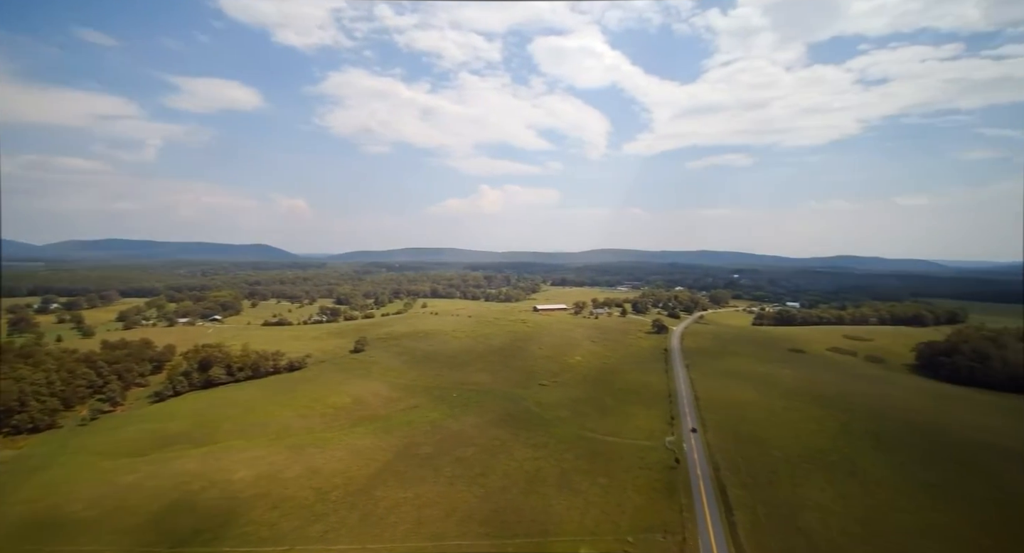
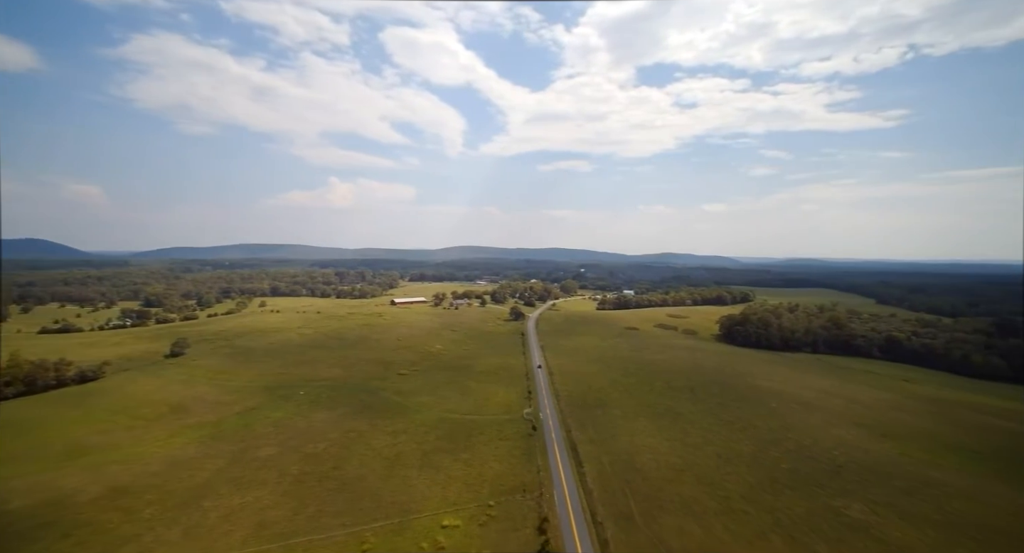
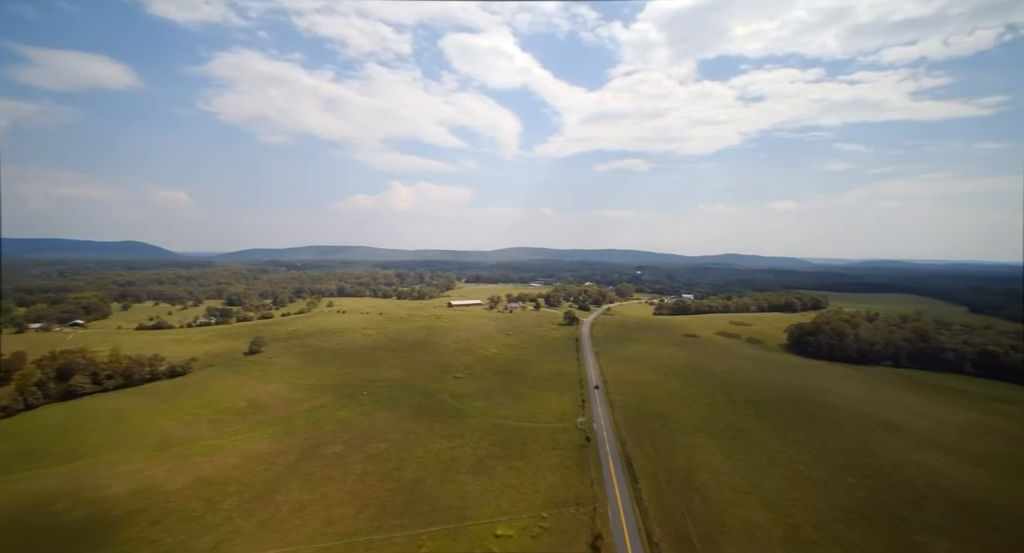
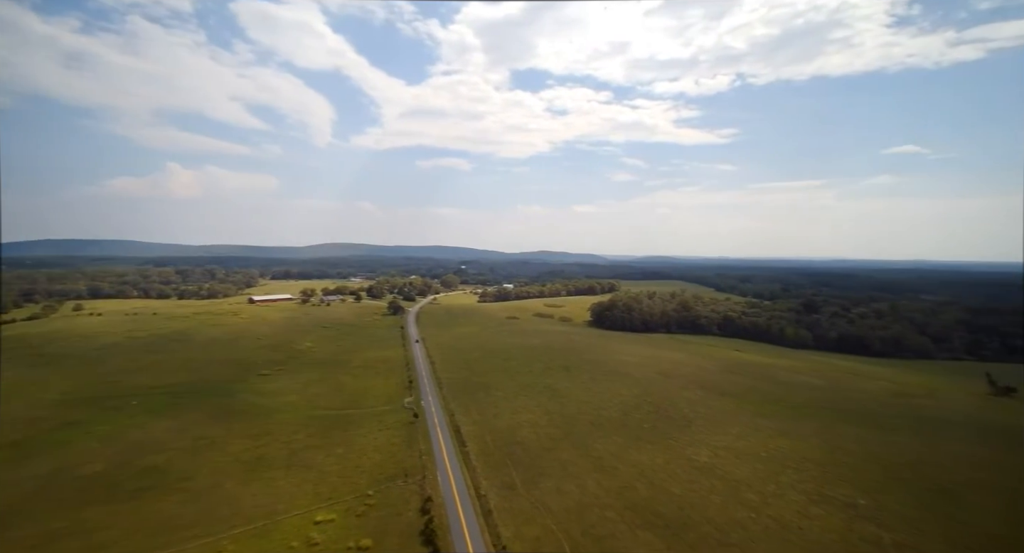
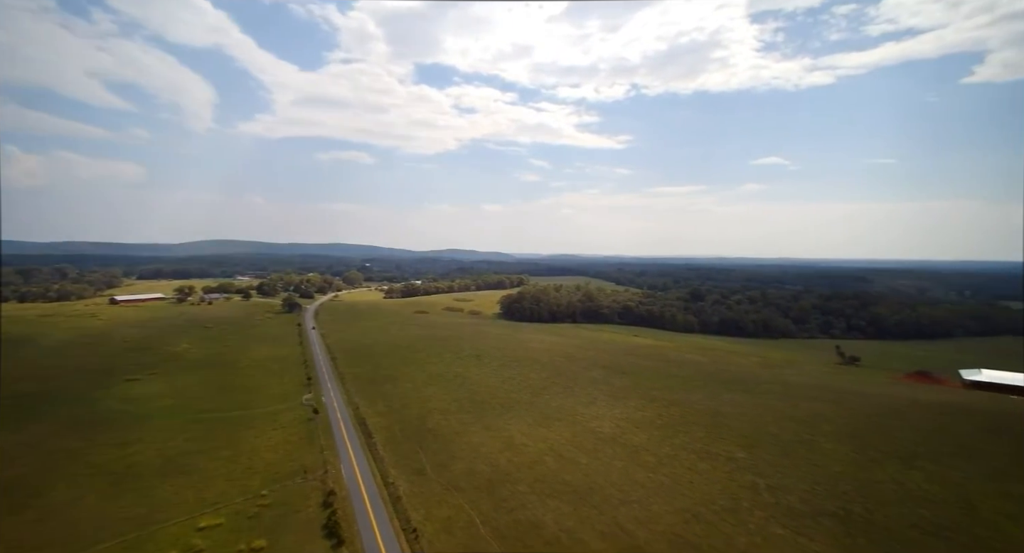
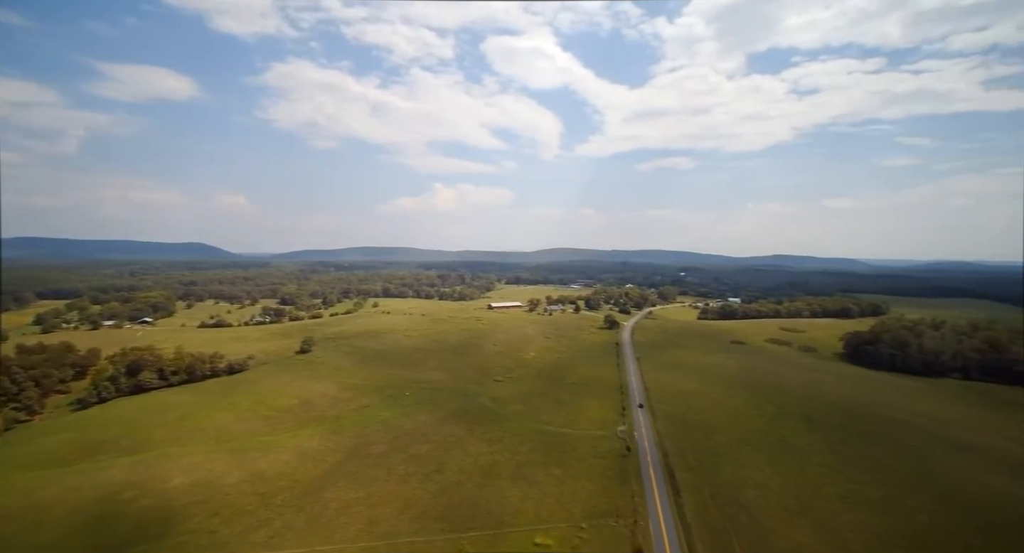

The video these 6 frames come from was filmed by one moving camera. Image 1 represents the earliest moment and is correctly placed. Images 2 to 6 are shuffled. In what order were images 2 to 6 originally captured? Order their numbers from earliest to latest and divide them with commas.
6, 3, 2, 4, 5
